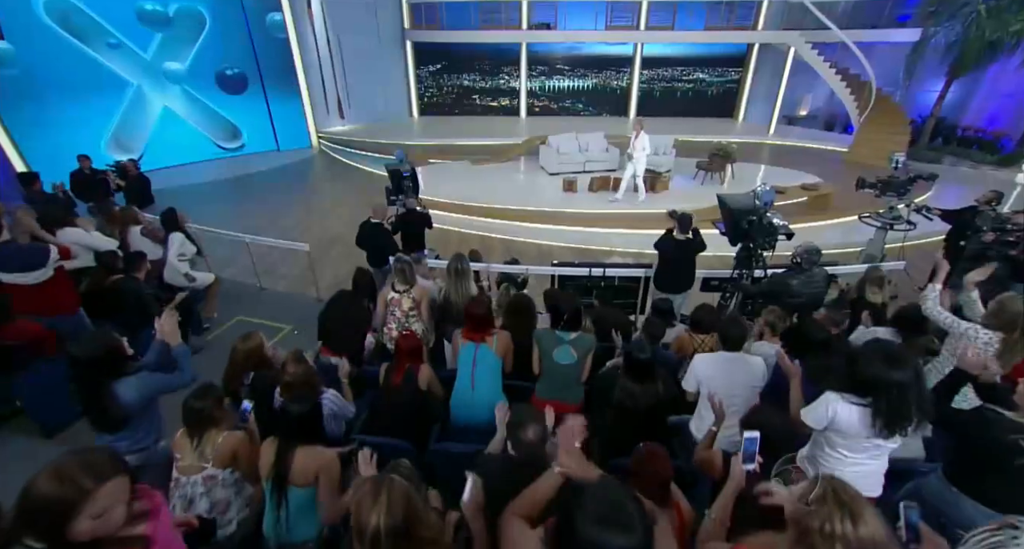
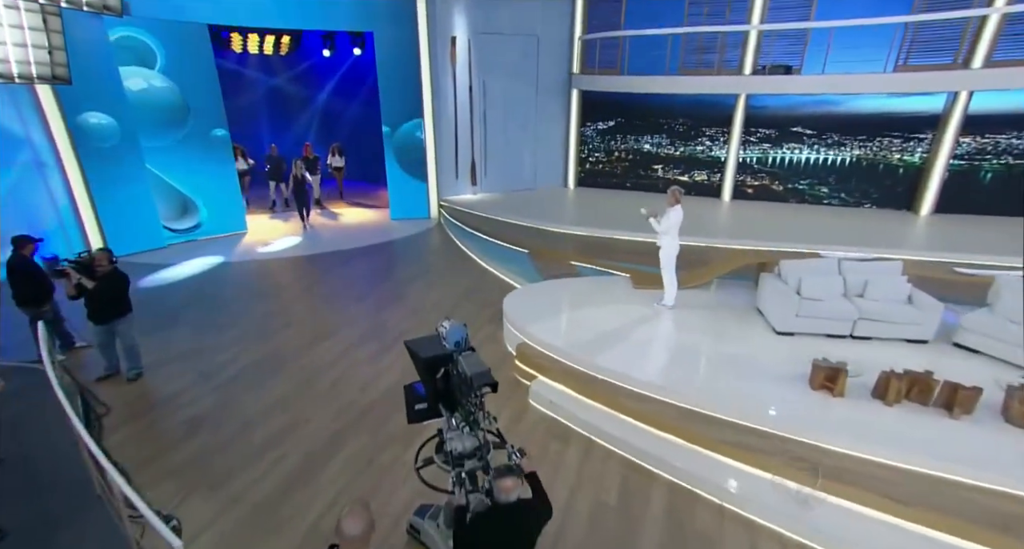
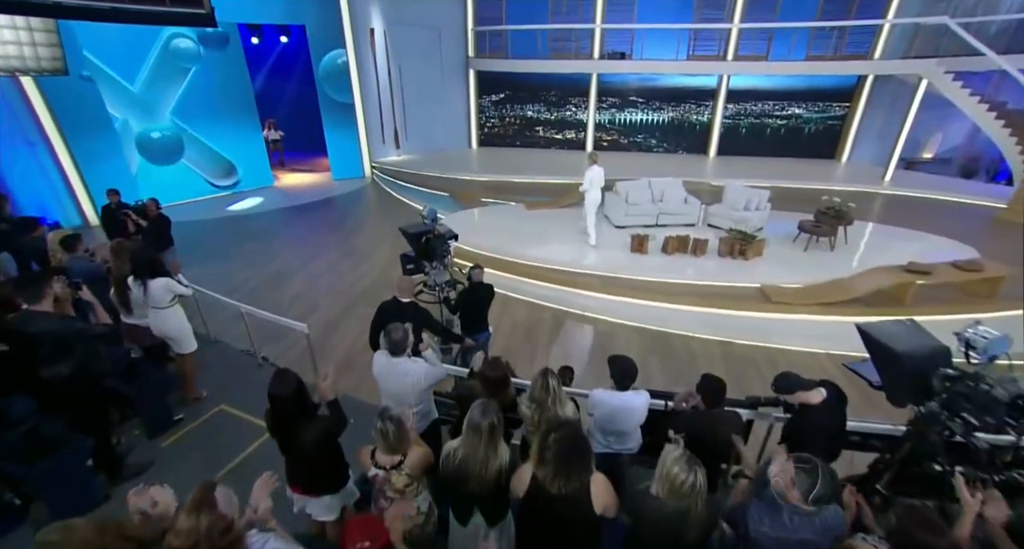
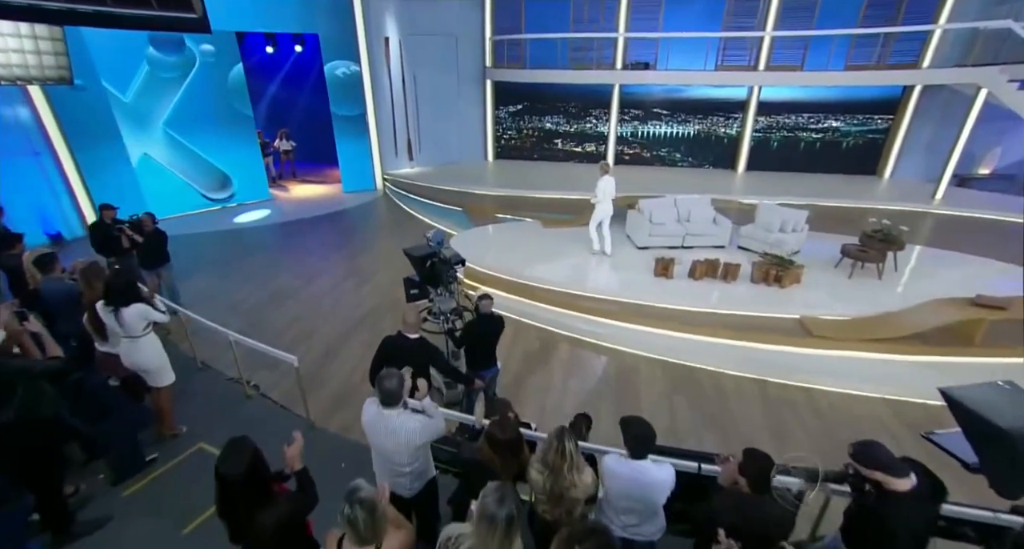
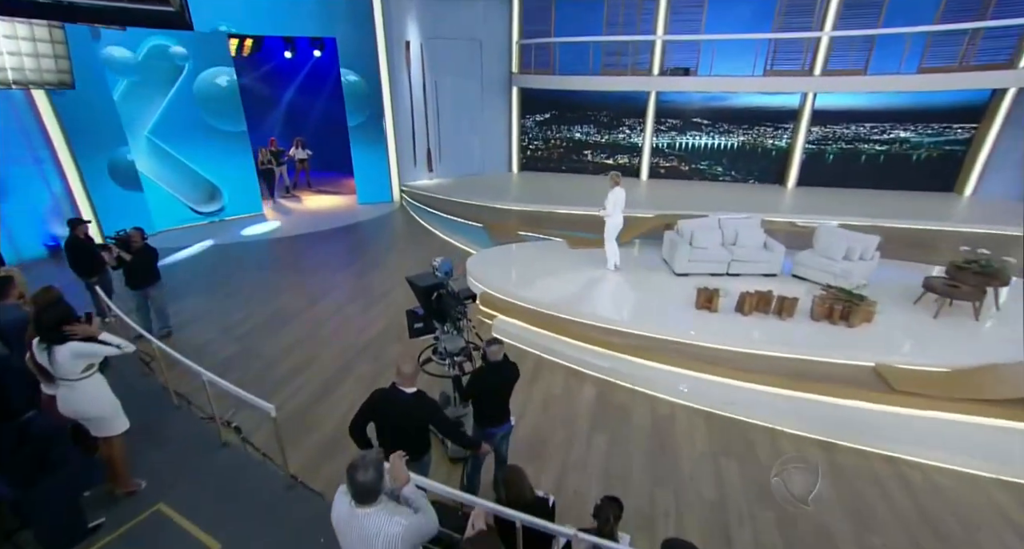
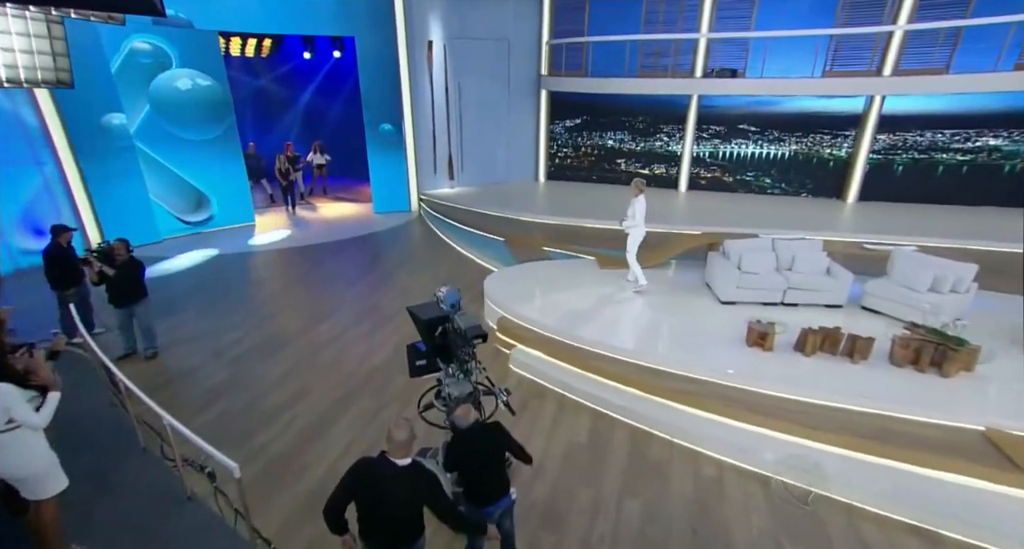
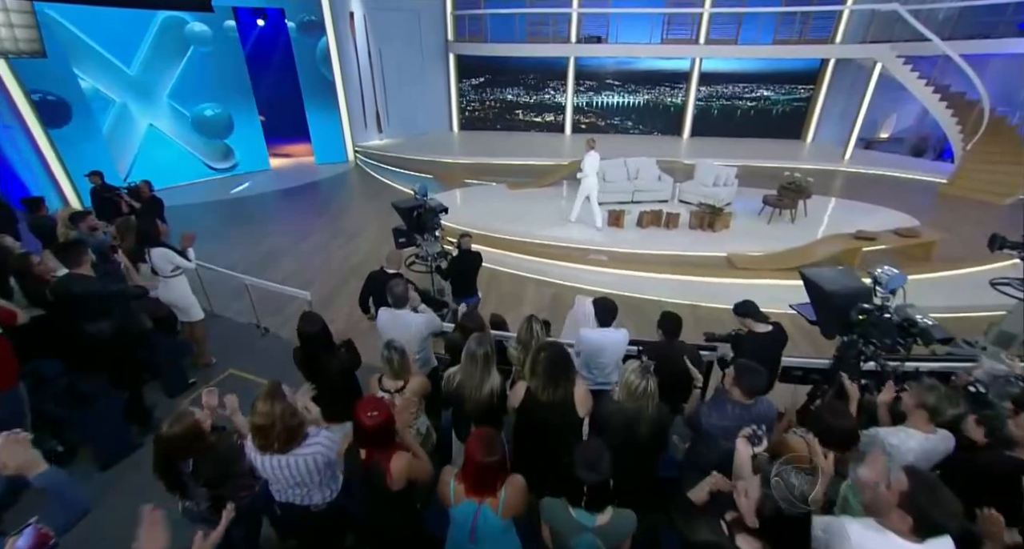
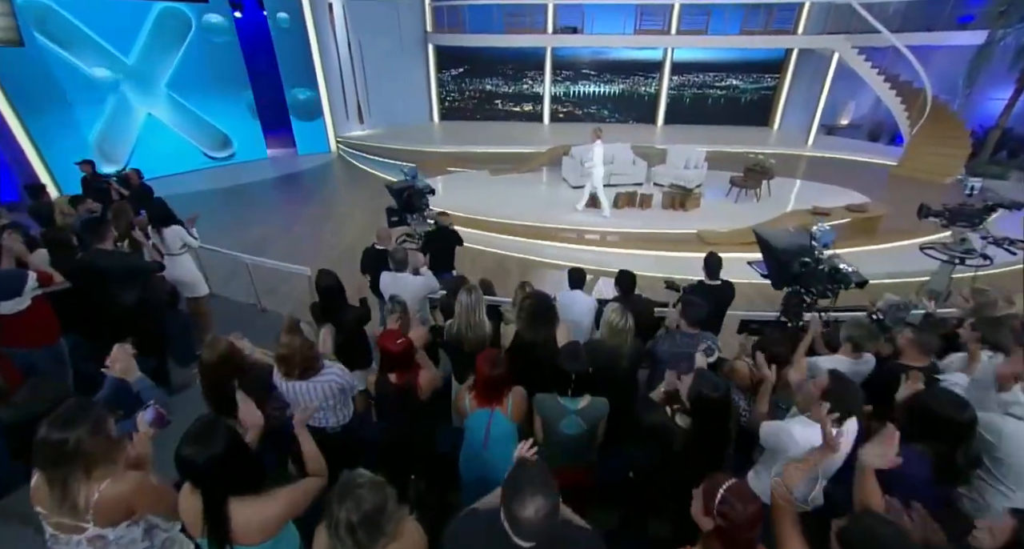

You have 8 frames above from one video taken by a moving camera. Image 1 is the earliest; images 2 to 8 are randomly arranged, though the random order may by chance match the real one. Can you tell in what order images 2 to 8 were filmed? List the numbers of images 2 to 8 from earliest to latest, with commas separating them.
8, 7, 3, 4, 5, 6, 2
